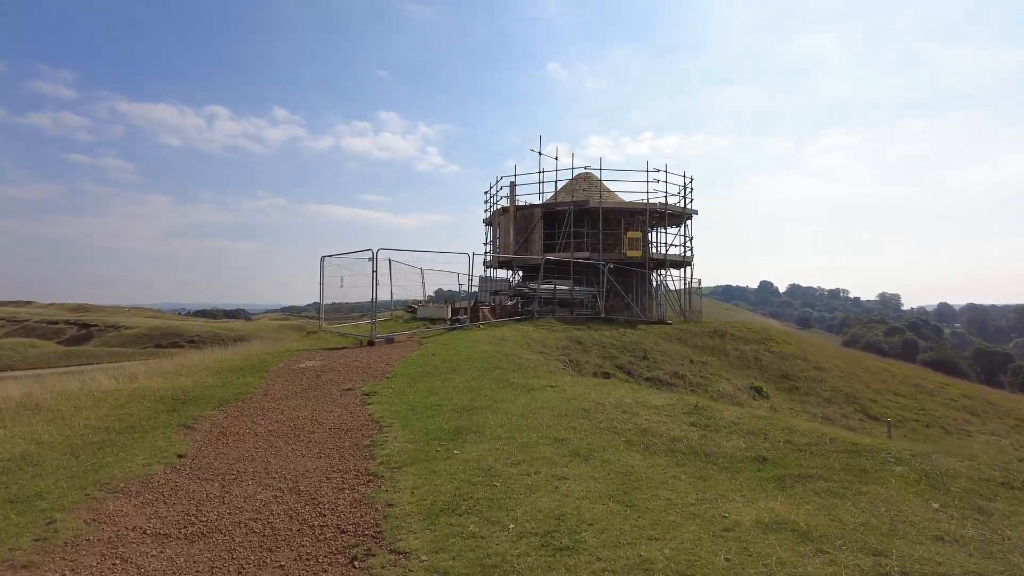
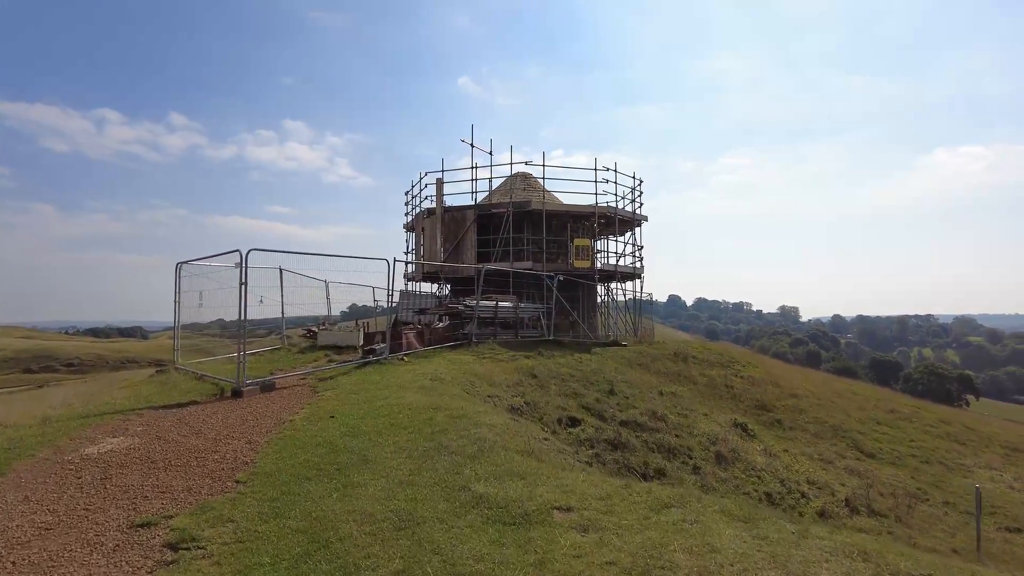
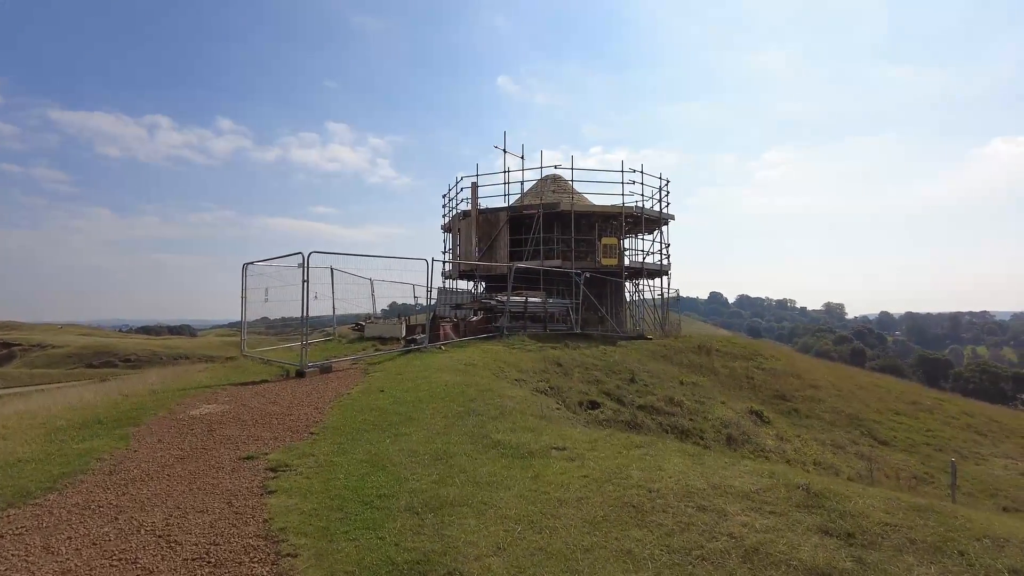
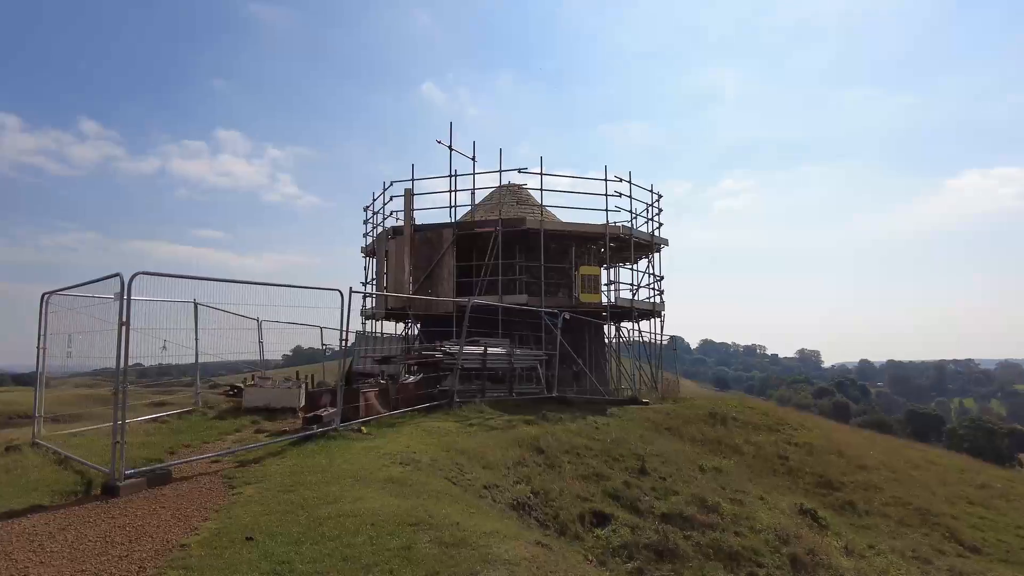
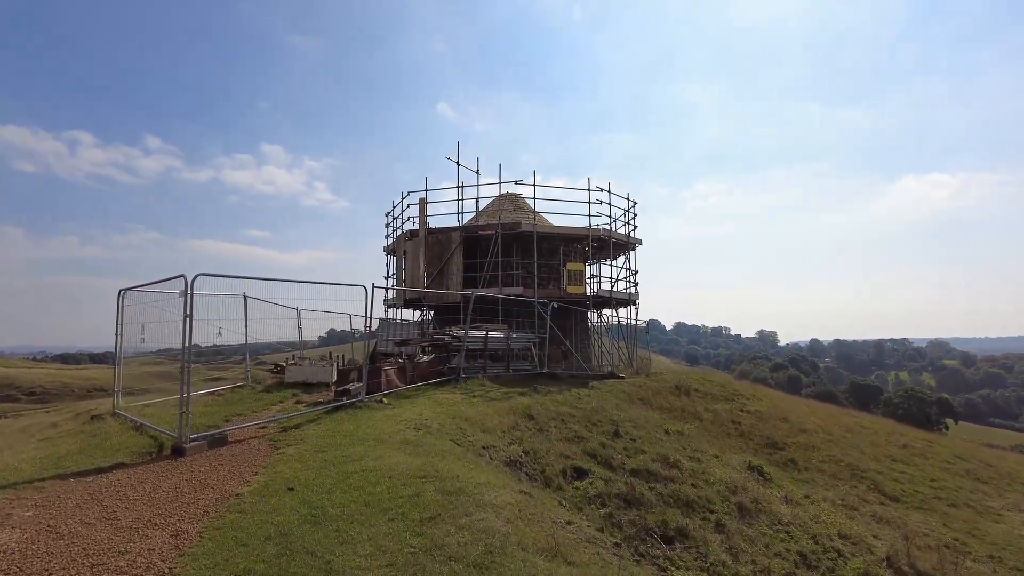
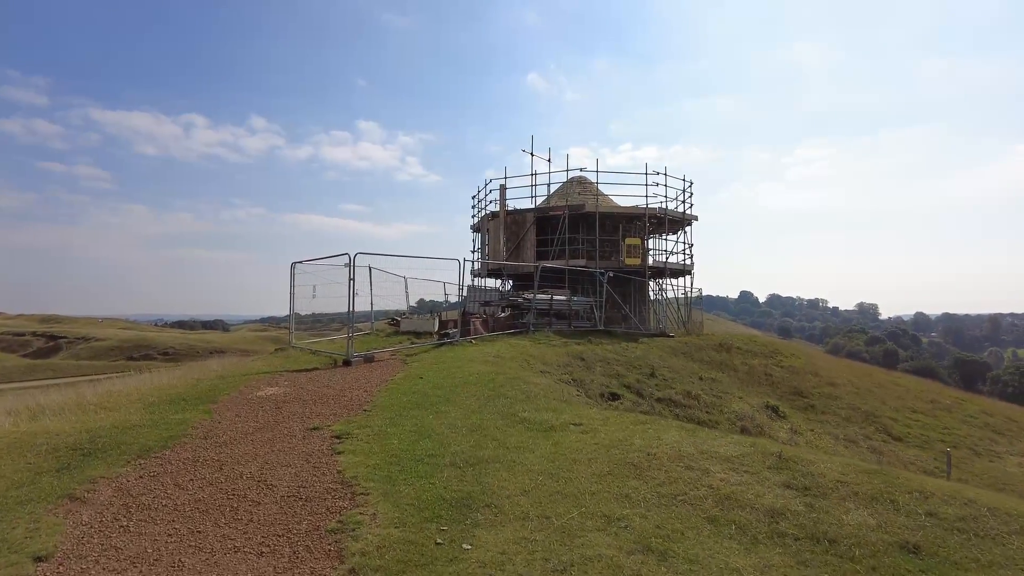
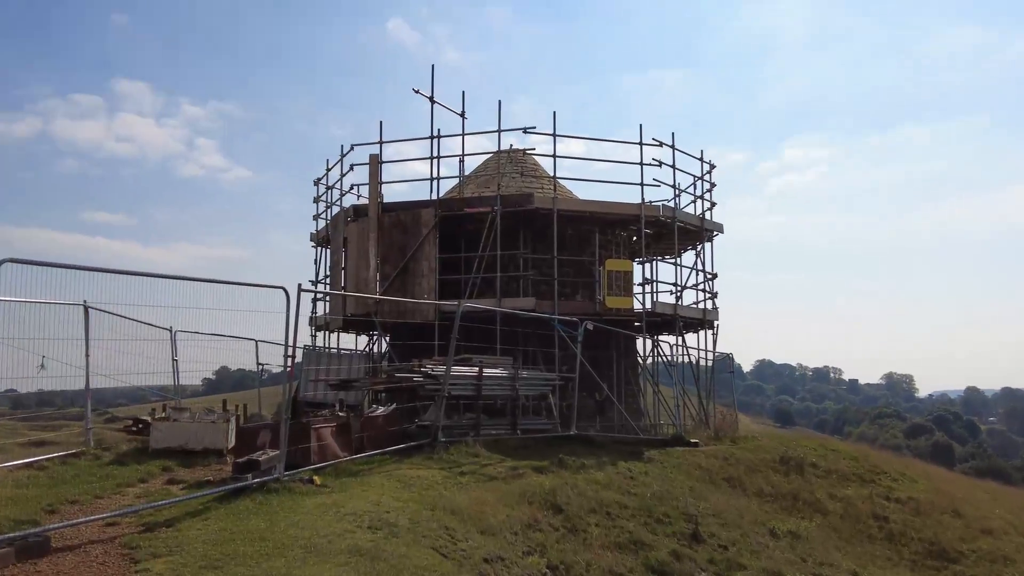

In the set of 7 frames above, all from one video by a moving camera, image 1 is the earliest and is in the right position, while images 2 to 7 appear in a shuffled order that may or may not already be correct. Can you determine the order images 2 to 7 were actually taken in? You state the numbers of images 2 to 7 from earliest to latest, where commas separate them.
6, 3, 2, 5, 4, 7
